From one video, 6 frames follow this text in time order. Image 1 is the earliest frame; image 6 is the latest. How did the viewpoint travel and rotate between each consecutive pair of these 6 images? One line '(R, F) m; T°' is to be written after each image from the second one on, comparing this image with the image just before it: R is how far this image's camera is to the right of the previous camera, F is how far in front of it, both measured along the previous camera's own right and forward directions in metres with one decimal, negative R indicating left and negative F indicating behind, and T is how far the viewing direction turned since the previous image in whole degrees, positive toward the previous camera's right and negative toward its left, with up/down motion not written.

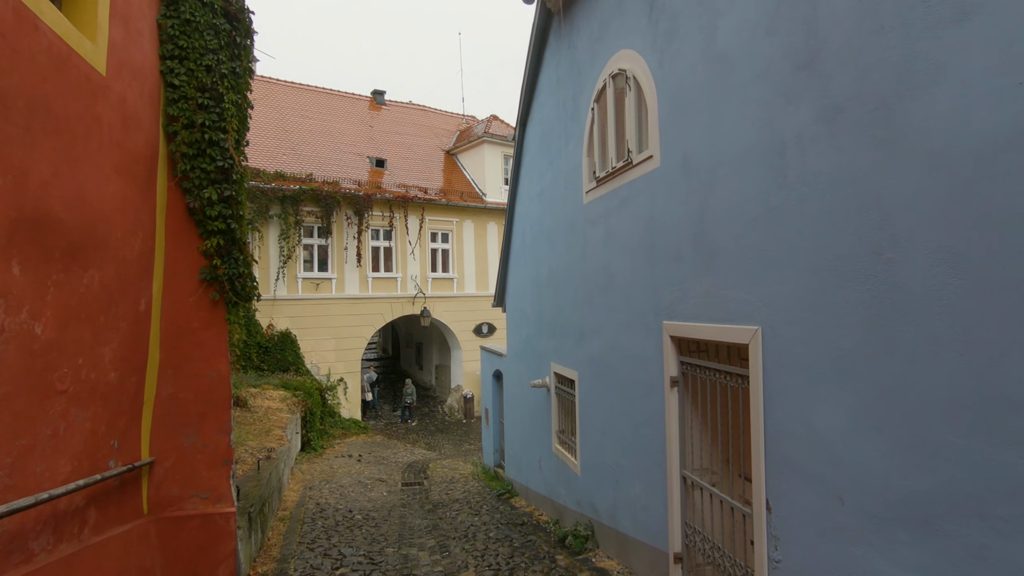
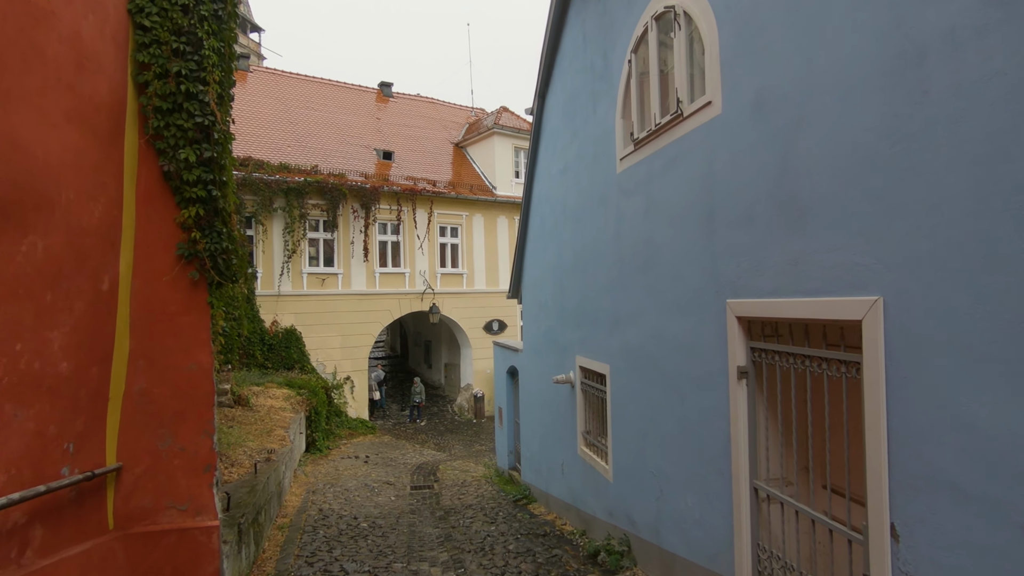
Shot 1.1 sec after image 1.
(-0.2, +0.8) m; -1°
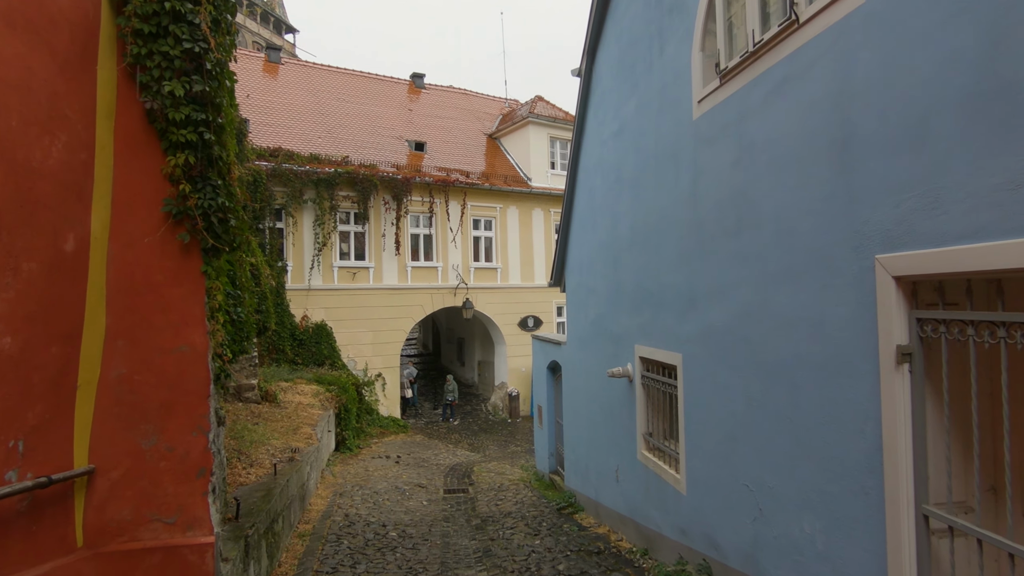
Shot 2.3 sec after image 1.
(-0.2, +0.9) m; -3°
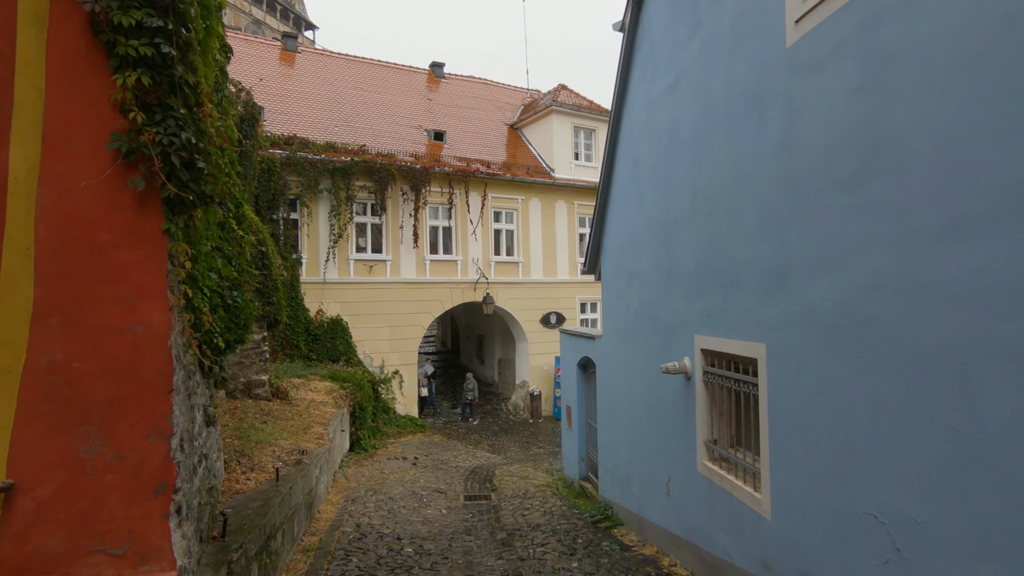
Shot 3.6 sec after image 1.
(-0.2, +0.9) m; -2°
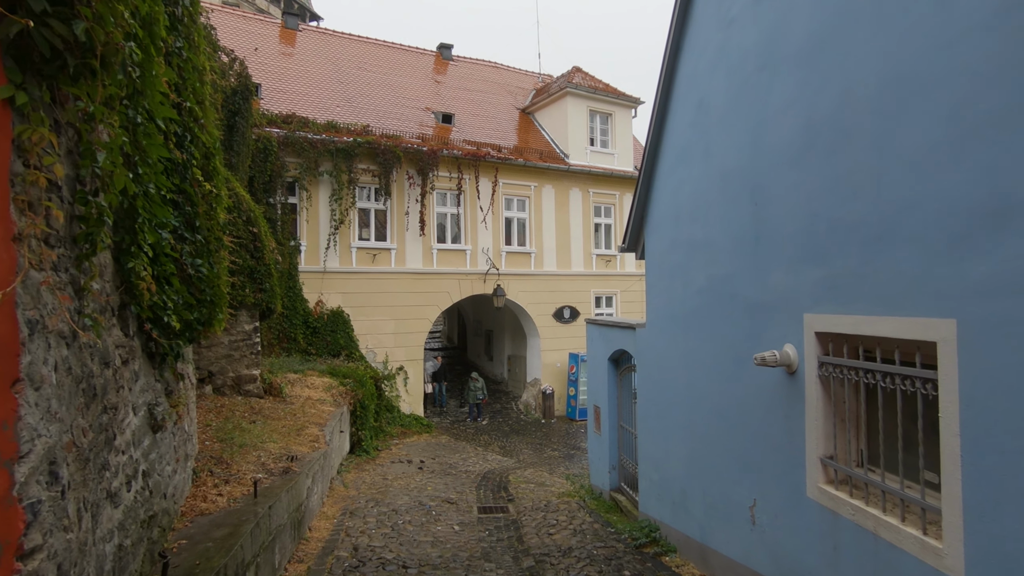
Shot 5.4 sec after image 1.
(-0.3, +1.3) m; 0°
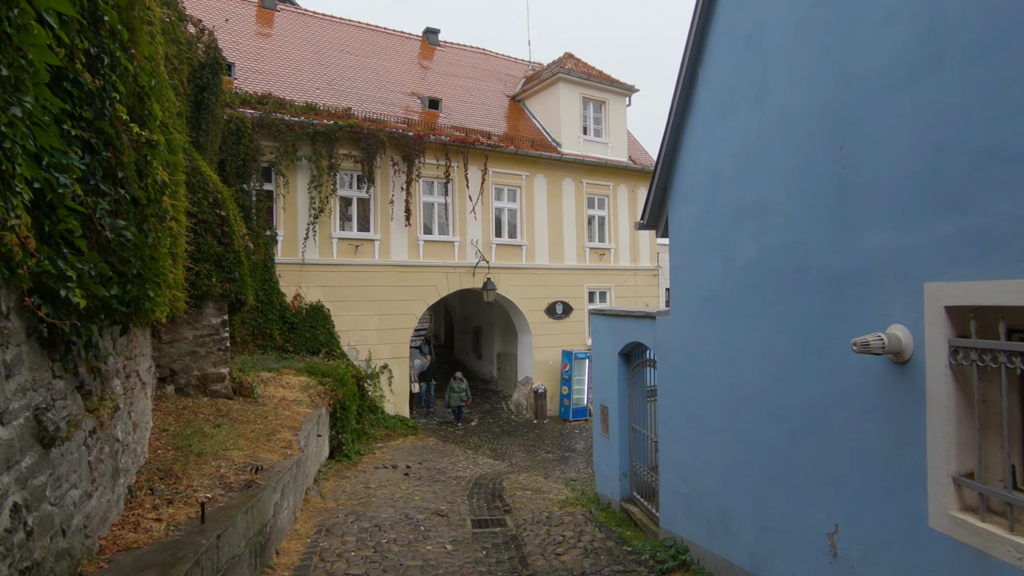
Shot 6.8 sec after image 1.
(-0.2, +1.0) m; +1°
